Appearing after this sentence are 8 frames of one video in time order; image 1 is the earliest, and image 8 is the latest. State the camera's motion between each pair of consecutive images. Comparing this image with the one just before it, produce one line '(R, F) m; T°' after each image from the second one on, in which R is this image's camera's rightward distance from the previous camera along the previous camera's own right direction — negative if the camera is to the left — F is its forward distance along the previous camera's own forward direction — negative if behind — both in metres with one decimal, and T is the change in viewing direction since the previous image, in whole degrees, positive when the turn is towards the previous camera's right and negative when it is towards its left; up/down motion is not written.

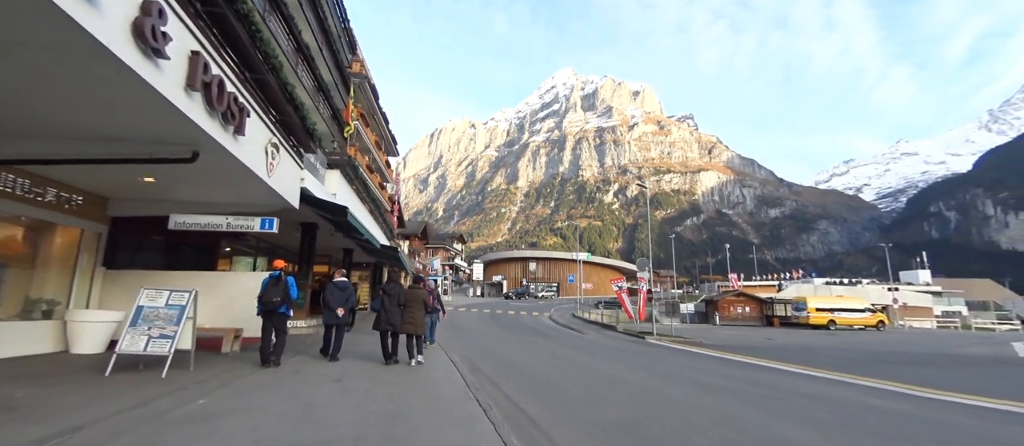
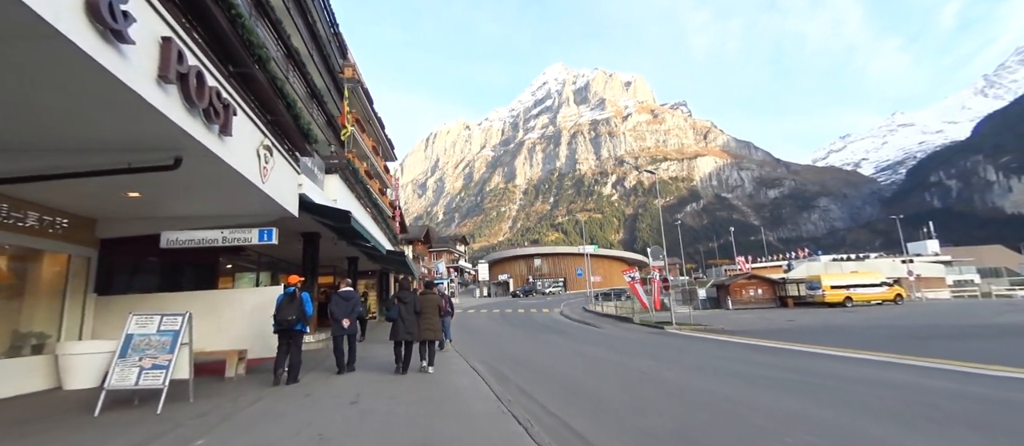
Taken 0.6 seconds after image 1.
(-0.3, +0.6) m; 0°
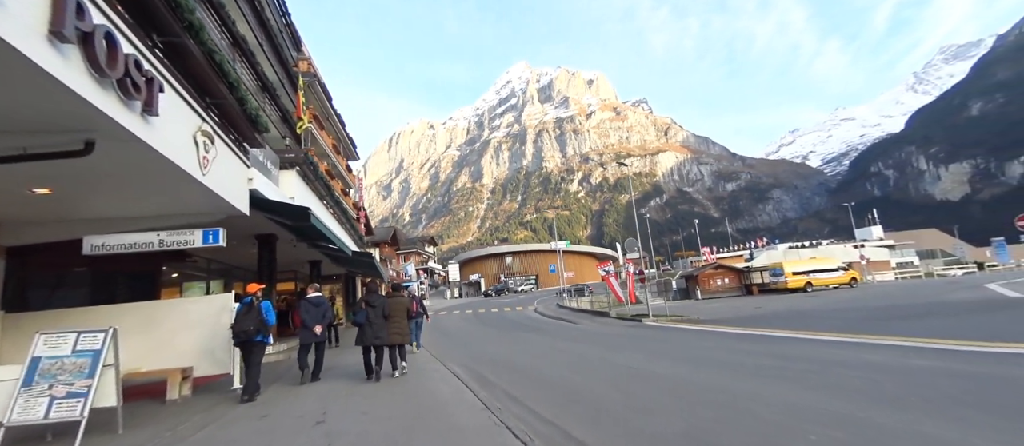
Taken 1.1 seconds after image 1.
(-0.2, +0.6) m; +4°
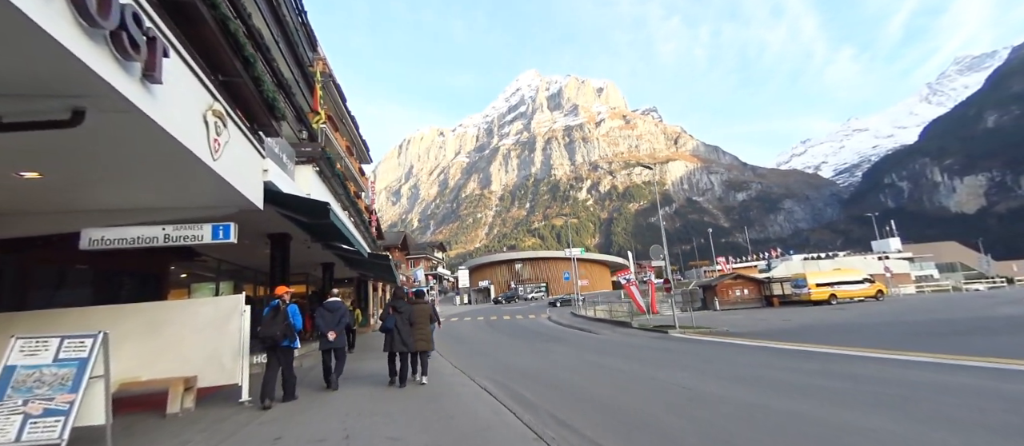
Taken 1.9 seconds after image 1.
(-0.5, +0.7) m; -1°
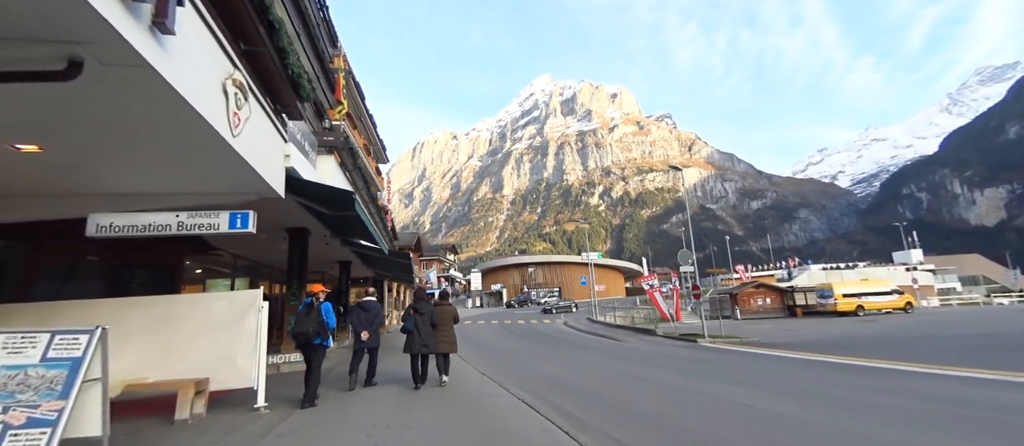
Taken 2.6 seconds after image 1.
(-0.4, +0.6) m; -1°
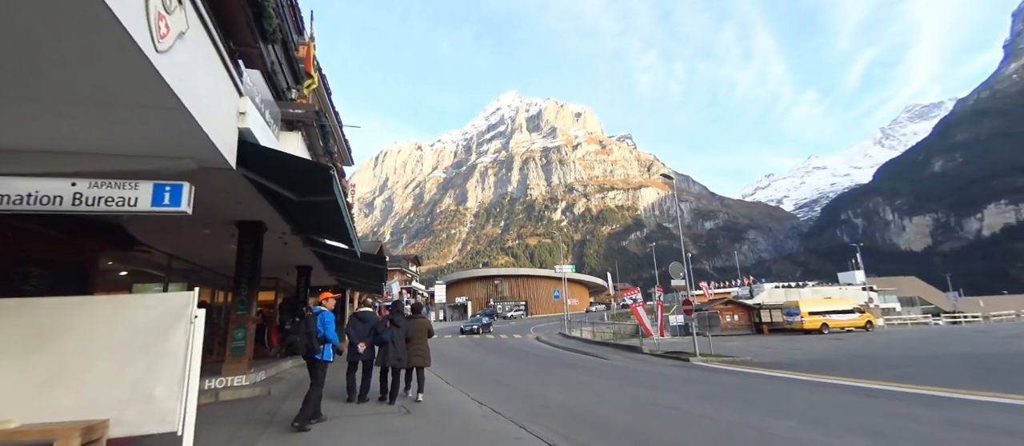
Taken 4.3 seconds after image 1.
(-0.7, +1.4) m; +5°
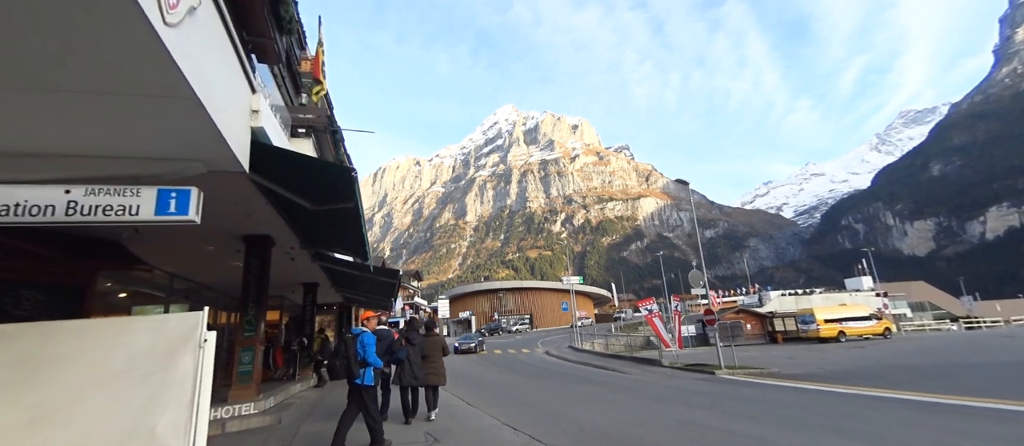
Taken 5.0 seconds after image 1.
(-0.5, +0.5) m; 0°
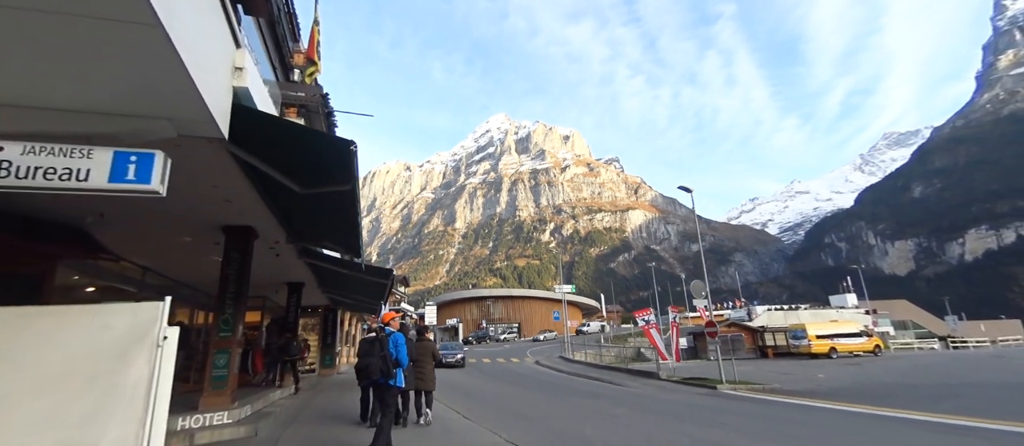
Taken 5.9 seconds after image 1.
(-0.3, +0.6) m; +1°
